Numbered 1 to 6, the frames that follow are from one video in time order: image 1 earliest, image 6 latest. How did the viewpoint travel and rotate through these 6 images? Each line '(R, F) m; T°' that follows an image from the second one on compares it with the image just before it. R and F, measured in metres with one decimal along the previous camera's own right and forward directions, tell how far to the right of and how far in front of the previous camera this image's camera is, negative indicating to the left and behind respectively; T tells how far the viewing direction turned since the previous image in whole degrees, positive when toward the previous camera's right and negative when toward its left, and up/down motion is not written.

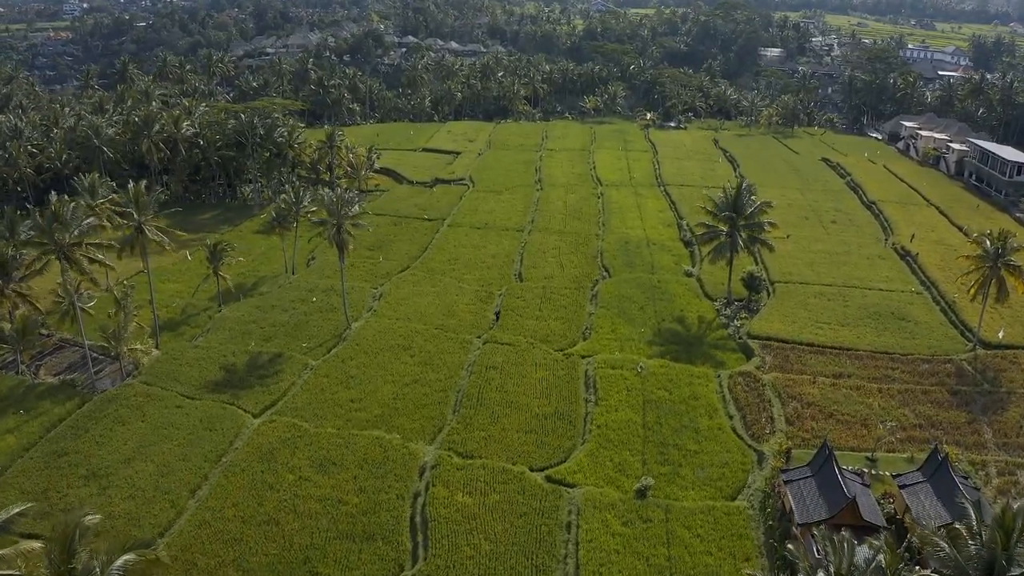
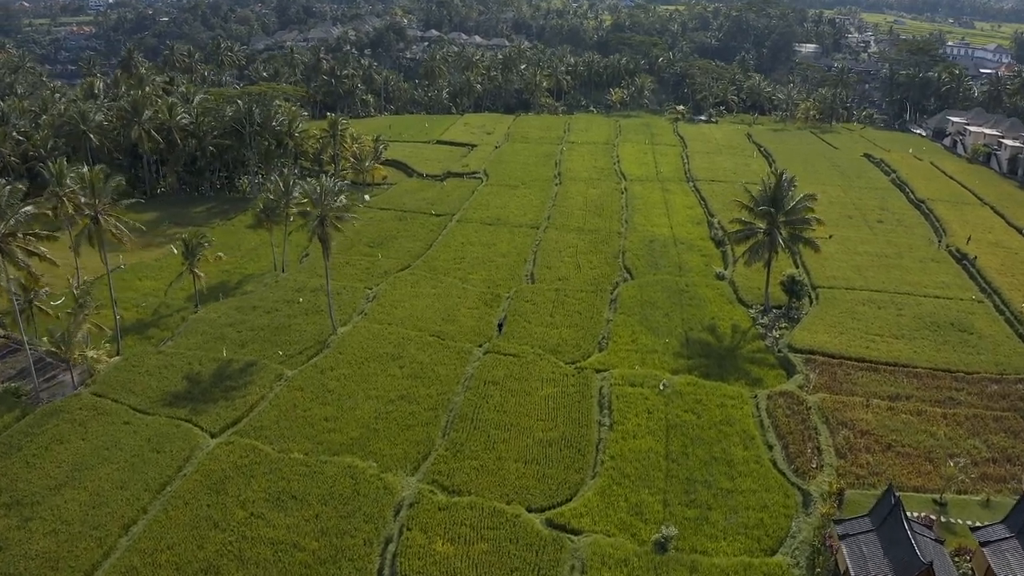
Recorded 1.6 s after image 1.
(+1.2, +5.8) m; -2°
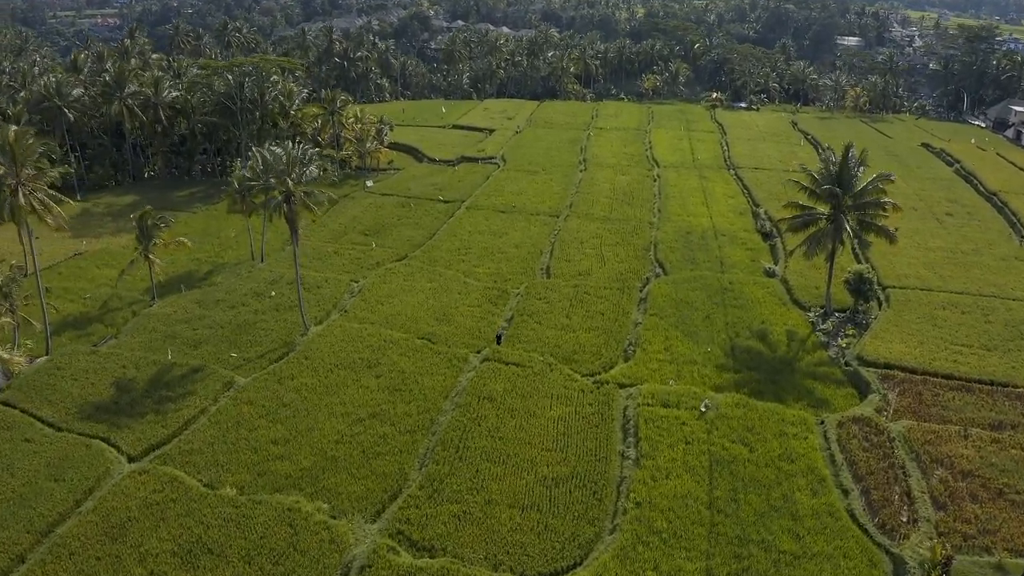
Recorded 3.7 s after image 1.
(+1.1, +7.6) m; -2°
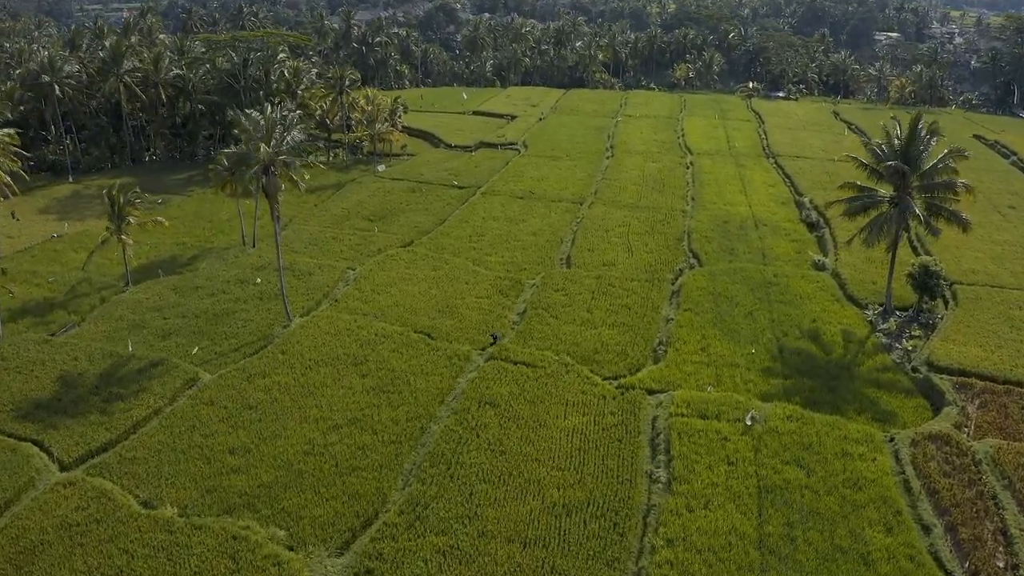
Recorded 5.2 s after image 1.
(+0.6, +4.8) m; -2°
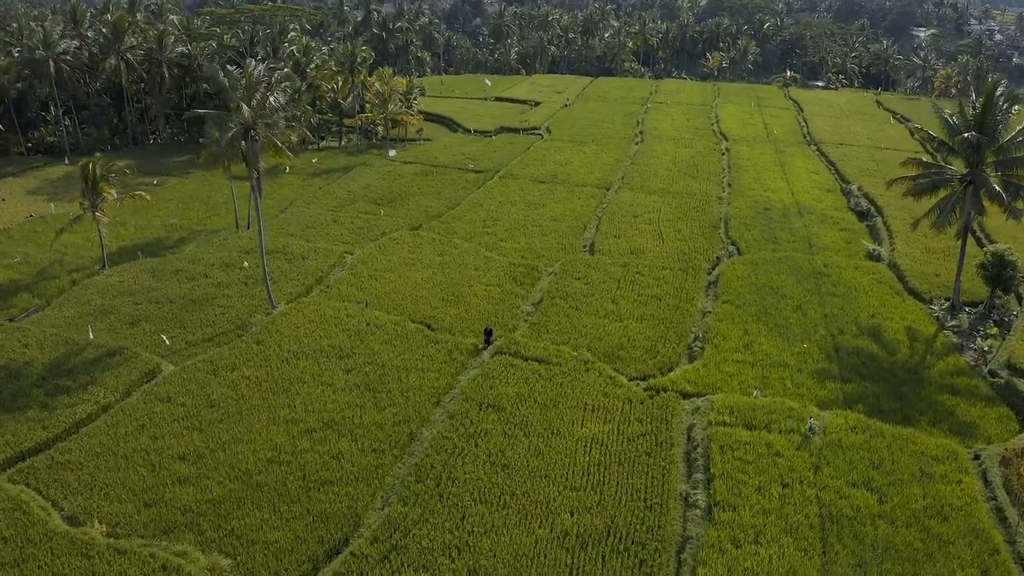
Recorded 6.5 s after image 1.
(+0.5, +4.0) m; -2°
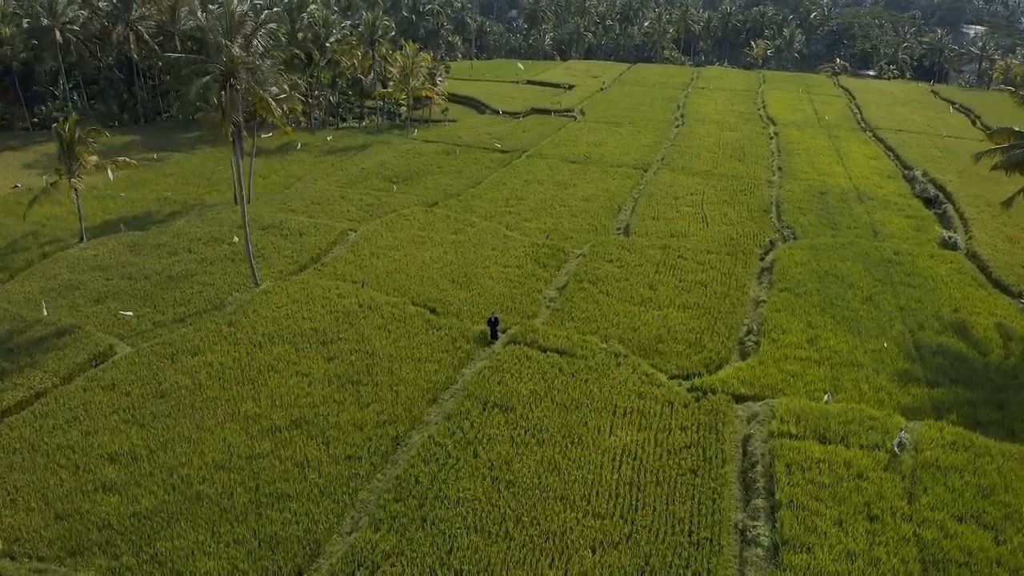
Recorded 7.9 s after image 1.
(+0.4, +4.0) m; -3°
